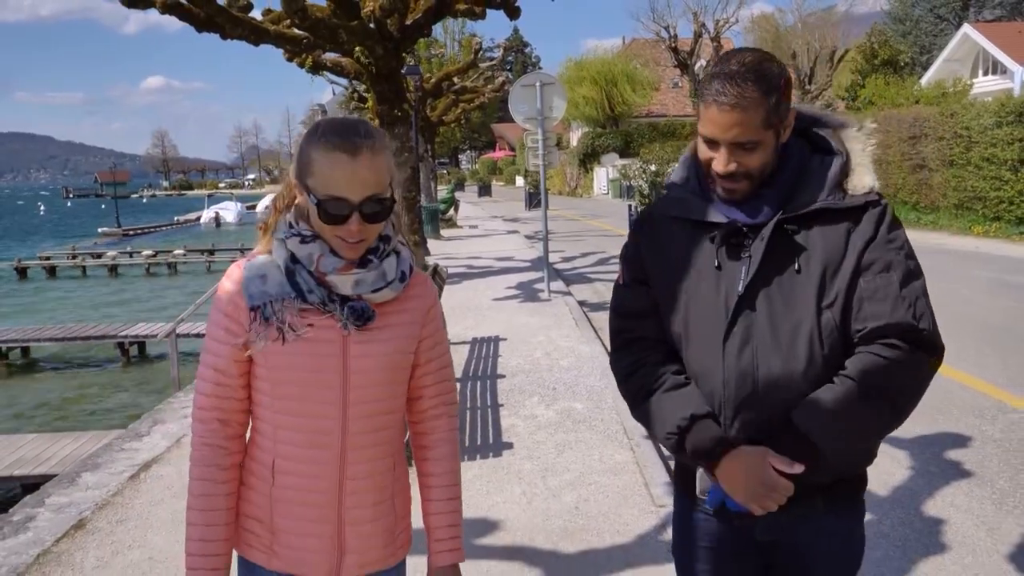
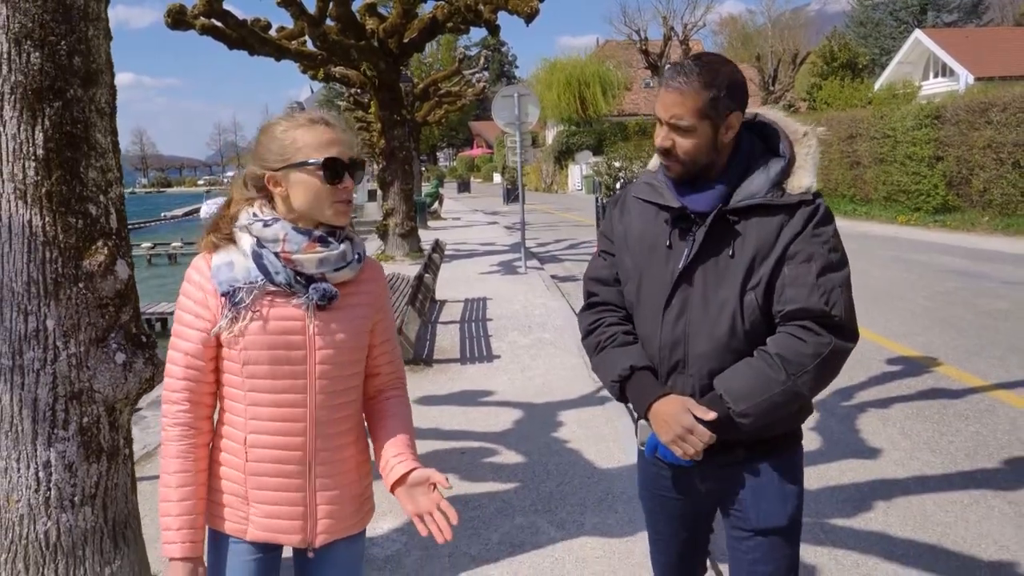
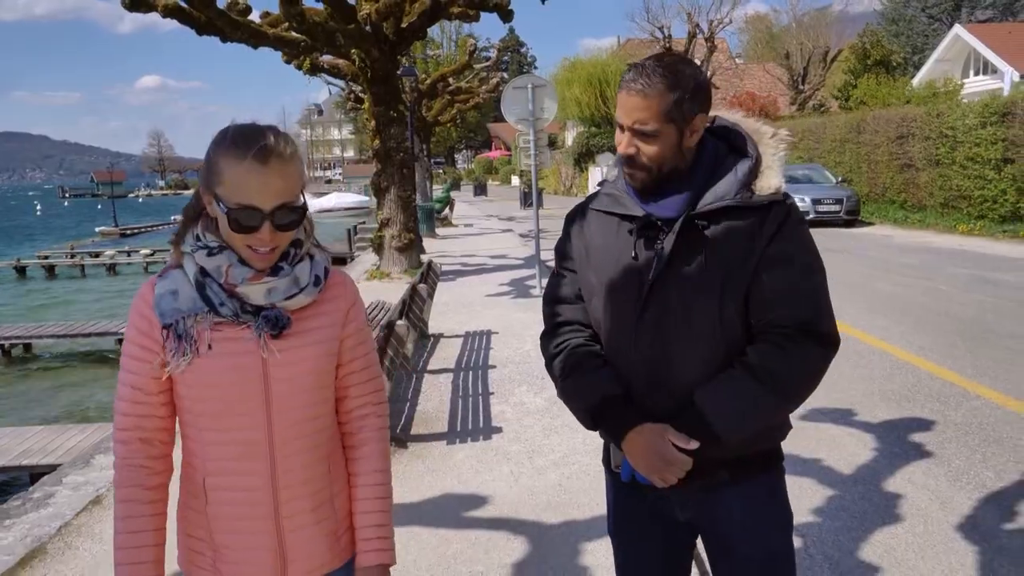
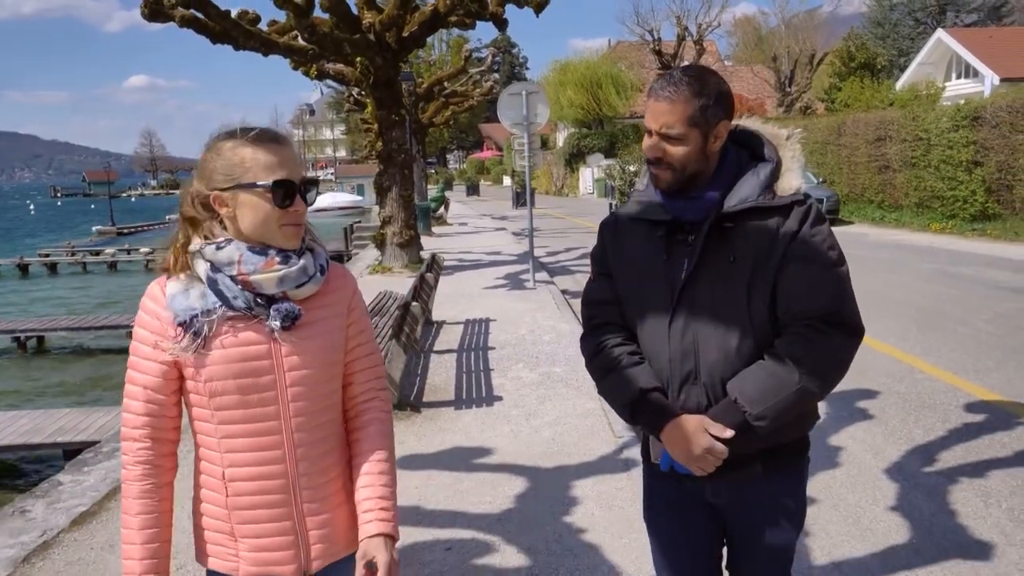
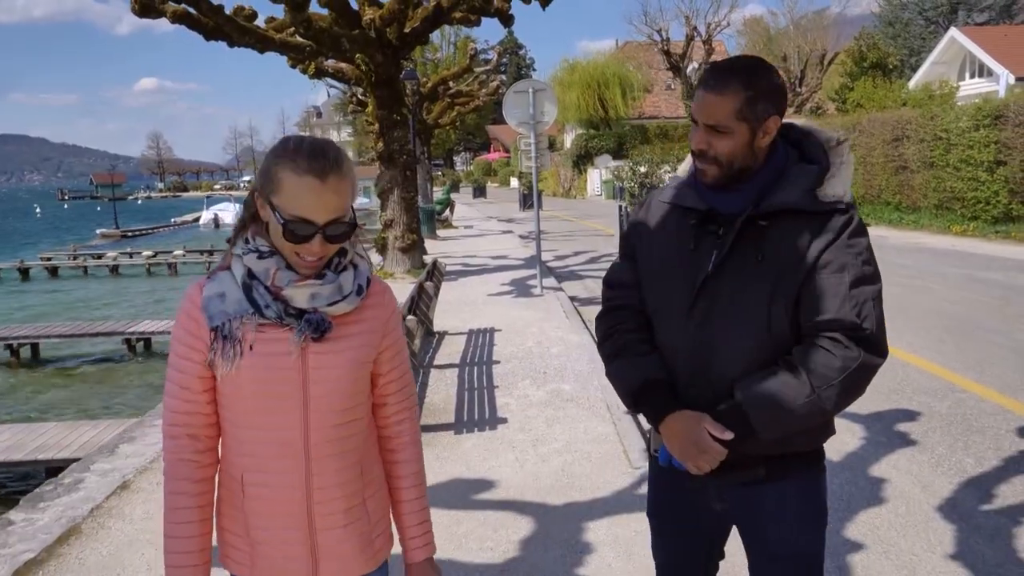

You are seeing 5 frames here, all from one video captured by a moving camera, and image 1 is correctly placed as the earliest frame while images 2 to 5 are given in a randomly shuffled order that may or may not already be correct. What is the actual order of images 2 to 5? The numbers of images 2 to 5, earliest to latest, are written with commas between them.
3, 5, 4, 2
